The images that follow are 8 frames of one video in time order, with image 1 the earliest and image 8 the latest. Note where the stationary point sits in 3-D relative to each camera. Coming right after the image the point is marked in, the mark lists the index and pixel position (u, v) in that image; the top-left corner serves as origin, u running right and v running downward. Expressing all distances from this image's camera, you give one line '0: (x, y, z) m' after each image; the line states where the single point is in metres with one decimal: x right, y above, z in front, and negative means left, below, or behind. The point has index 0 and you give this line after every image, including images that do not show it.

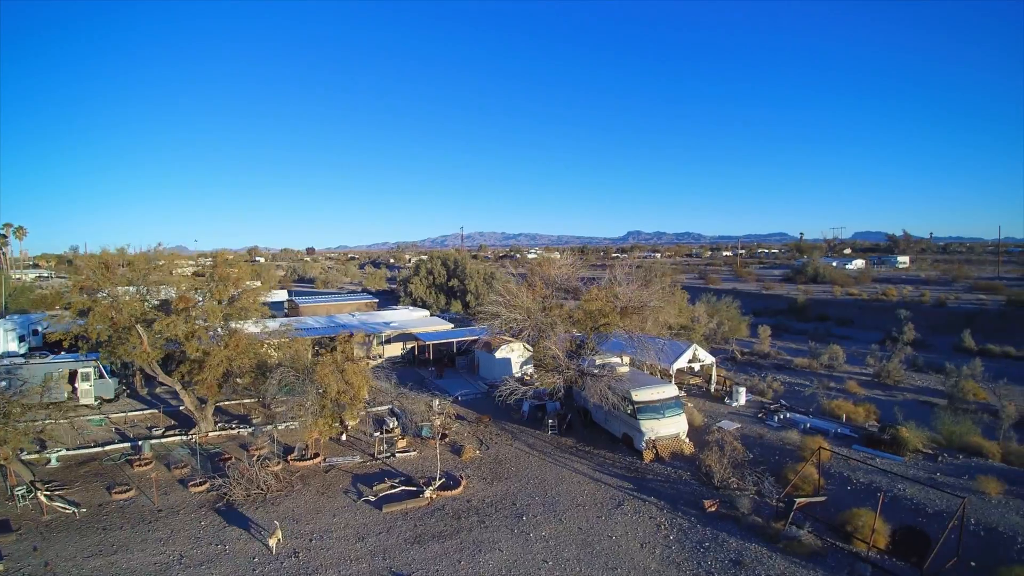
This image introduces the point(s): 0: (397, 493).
0: (-2.8, -4.9, +12.1) m
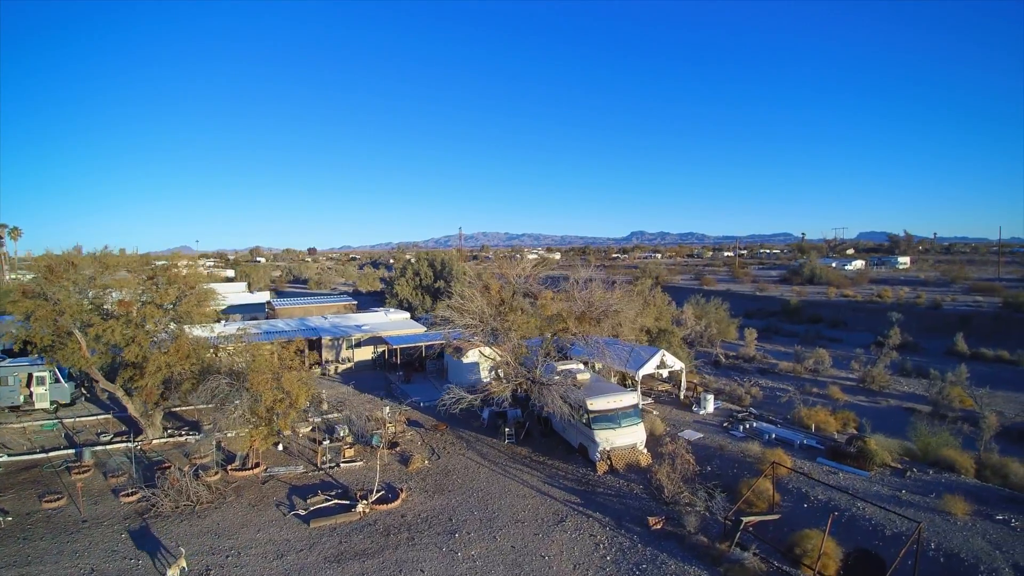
0: (-4.2, -5.0, +11.6) m
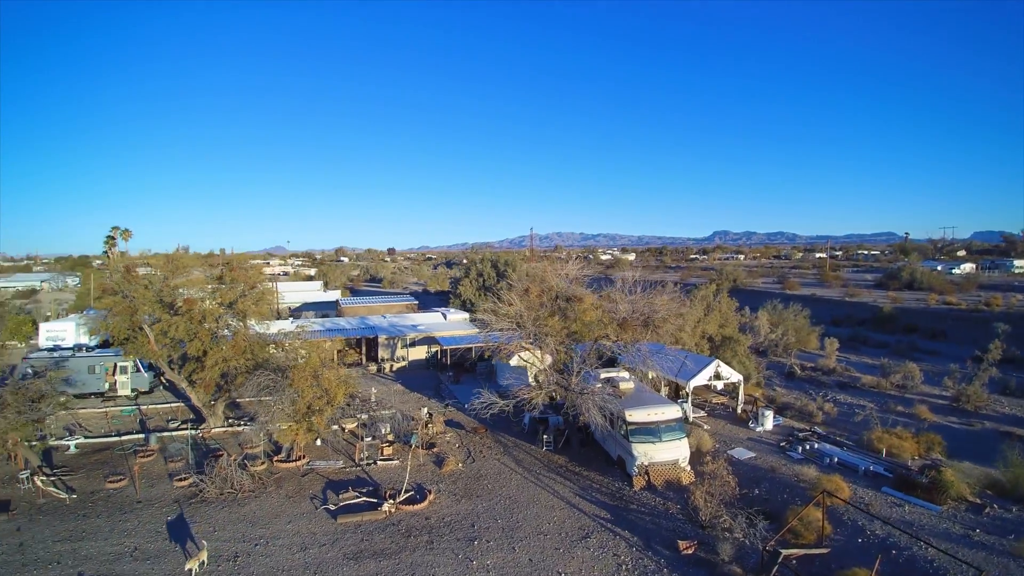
0: (-3.6, -5.1, +11.9) m
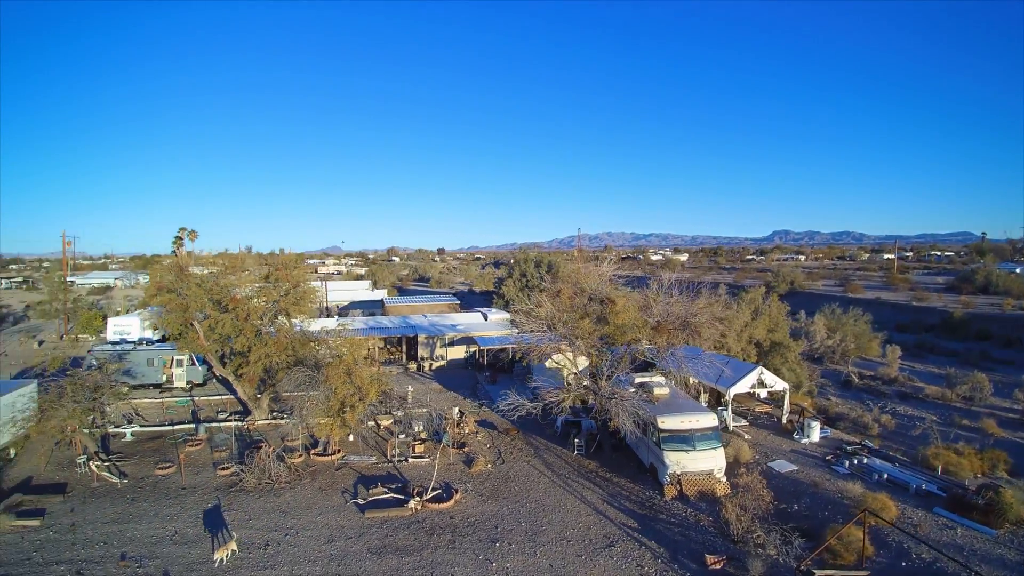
0: (-3.0, -5.1, +12.2) m
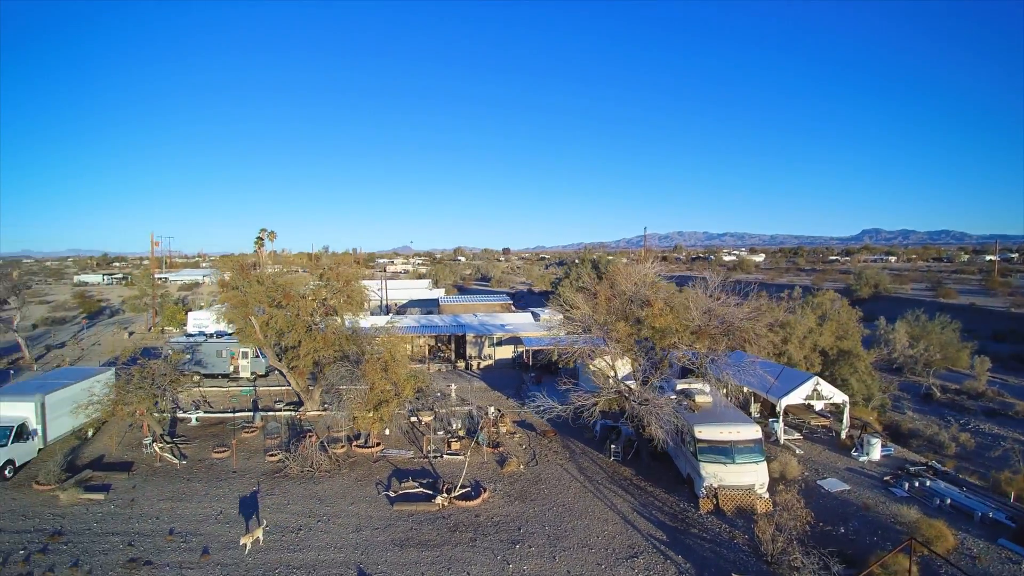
0: (-2.4, -5.1, +12.5) m
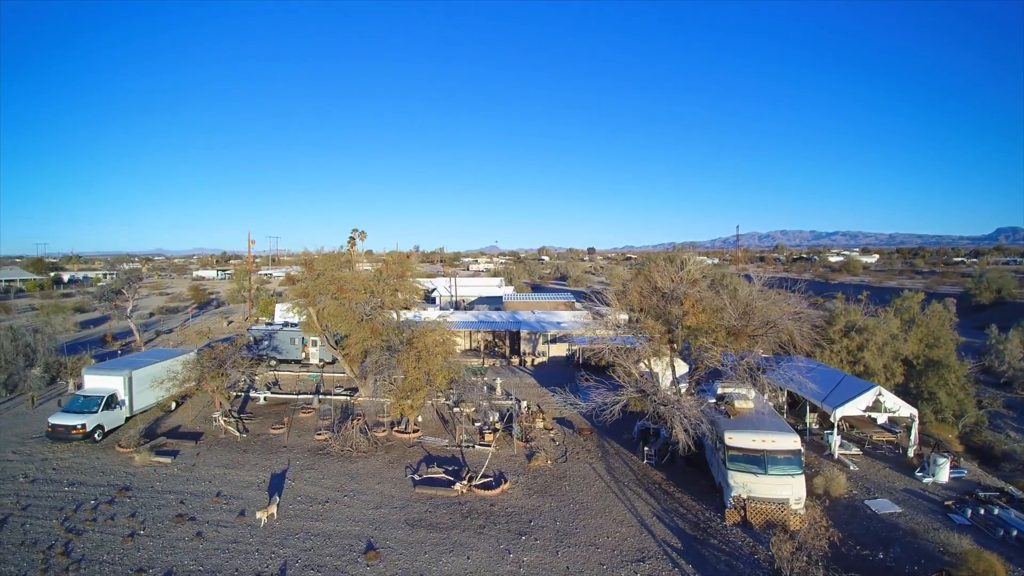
0: (-1.9, -4.9, +13.0) m
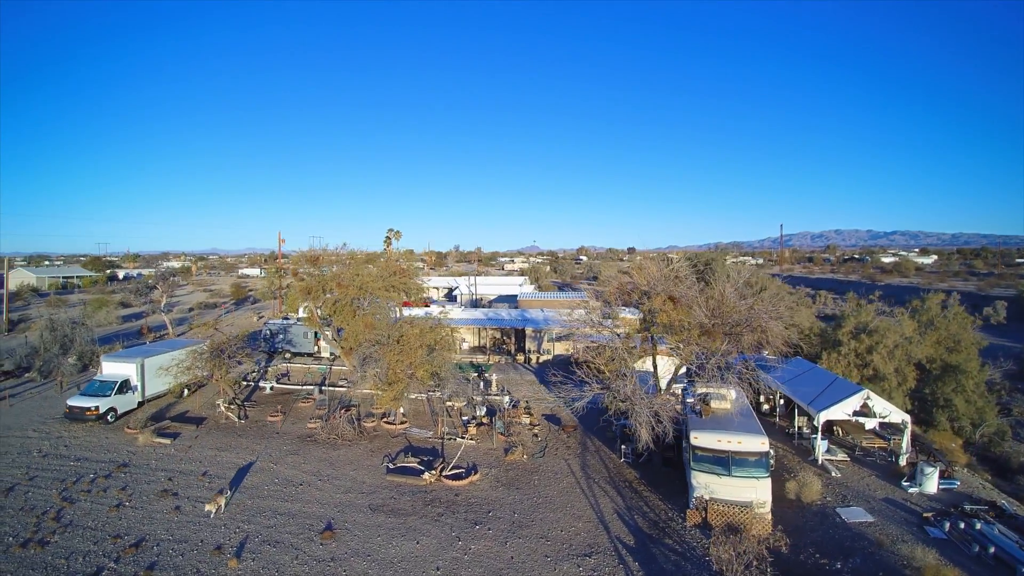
0: (-2.6, -4.8, +13.4) m
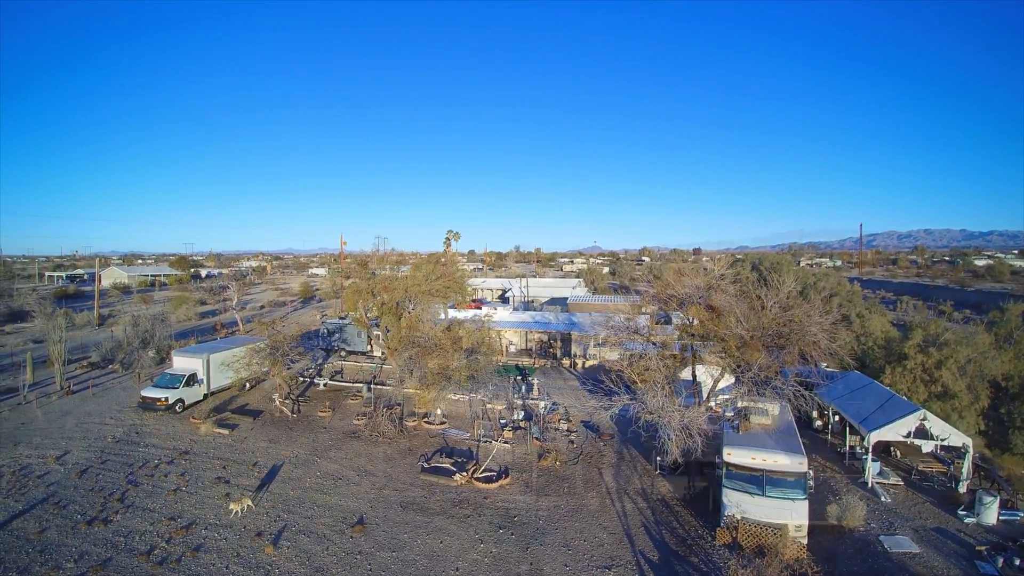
0: (-1.8, -4.9, +13.8) m
